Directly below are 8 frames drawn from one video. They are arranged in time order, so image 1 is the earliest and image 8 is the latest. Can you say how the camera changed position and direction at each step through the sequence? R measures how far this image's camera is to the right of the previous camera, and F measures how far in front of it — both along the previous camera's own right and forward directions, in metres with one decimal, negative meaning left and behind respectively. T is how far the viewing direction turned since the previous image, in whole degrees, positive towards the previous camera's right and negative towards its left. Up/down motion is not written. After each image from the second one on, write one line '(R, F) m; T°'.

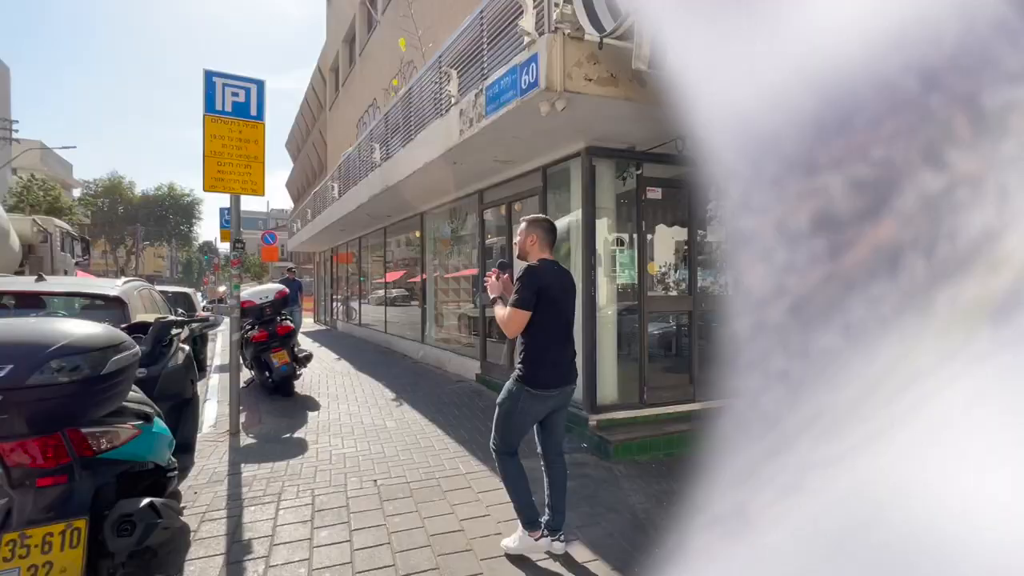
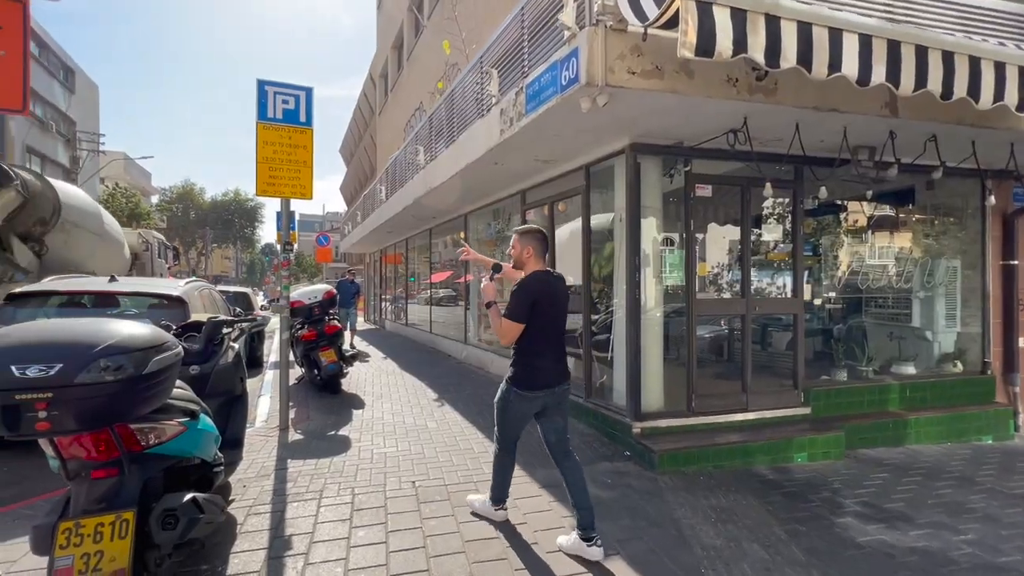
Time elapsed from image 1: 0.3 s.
(+0.1, +0.1) m; -6°
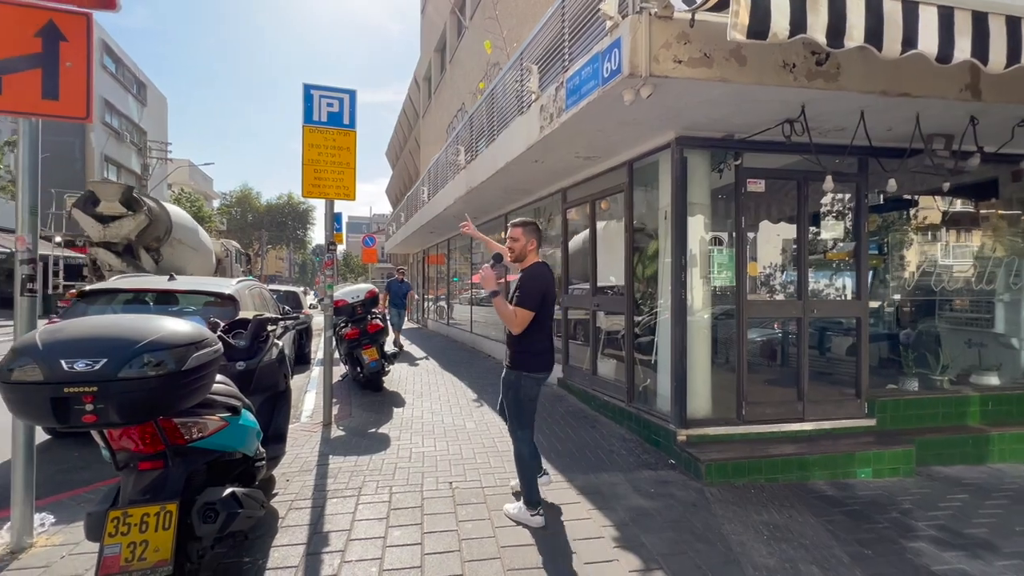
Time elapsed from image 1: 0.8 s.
(0.0, +0.1) m; -5°
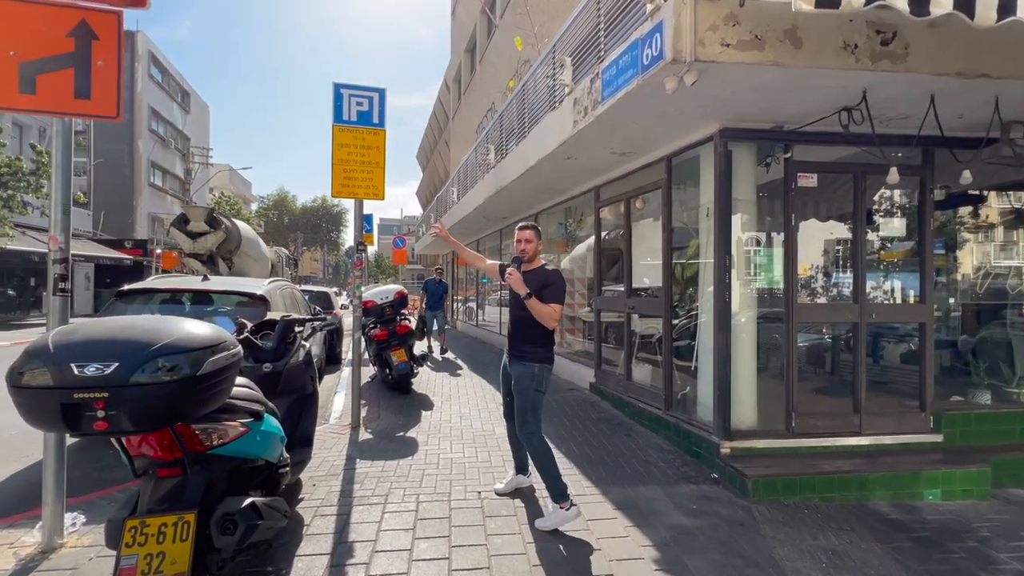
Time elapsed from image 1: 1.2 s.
(0.0, +0.2) m; -3°
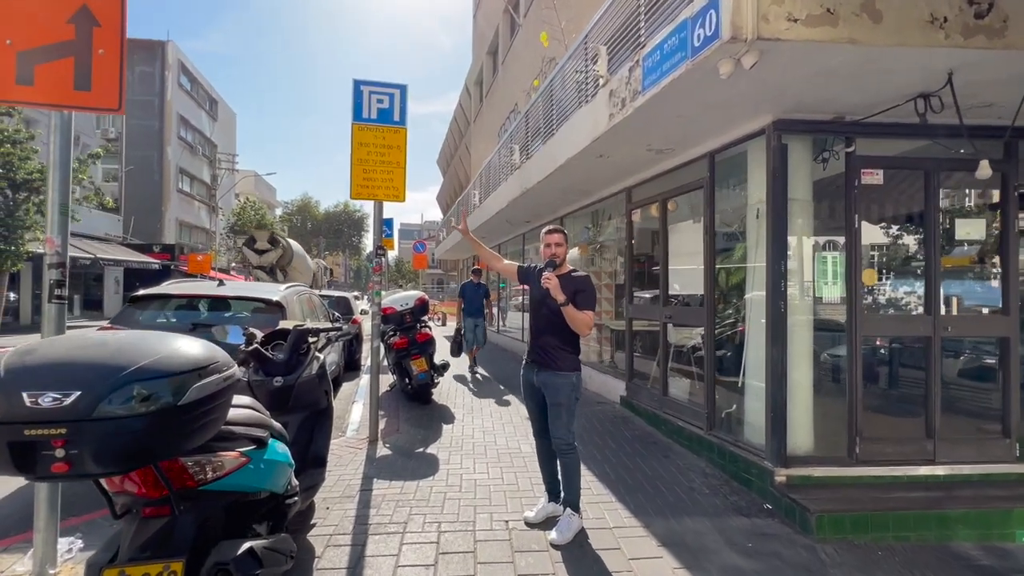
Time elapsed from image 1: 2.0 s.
(-0.1, +0.4) m; -2°
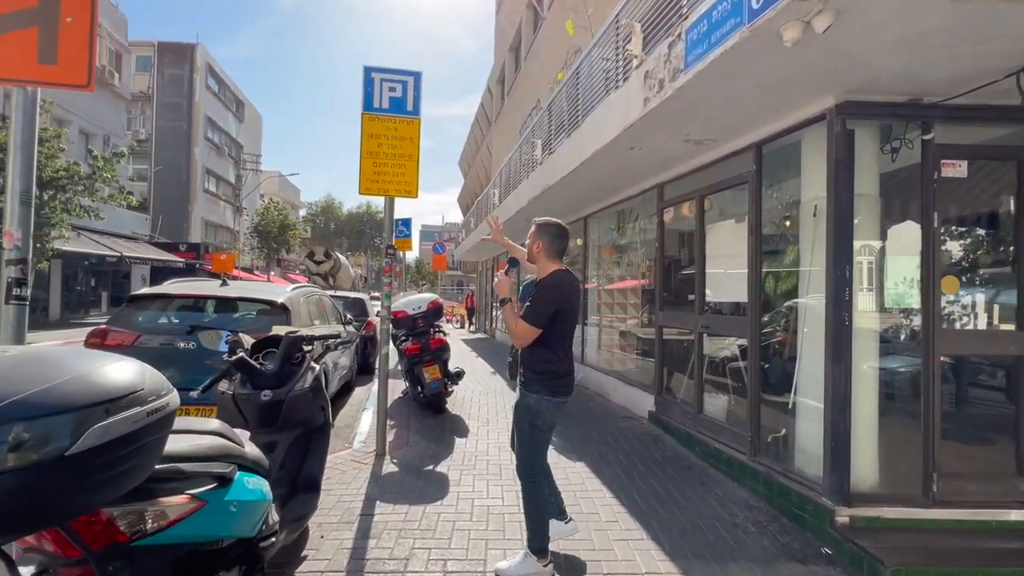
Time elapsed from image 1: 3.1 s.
(0.0, +0.5) m; -2°
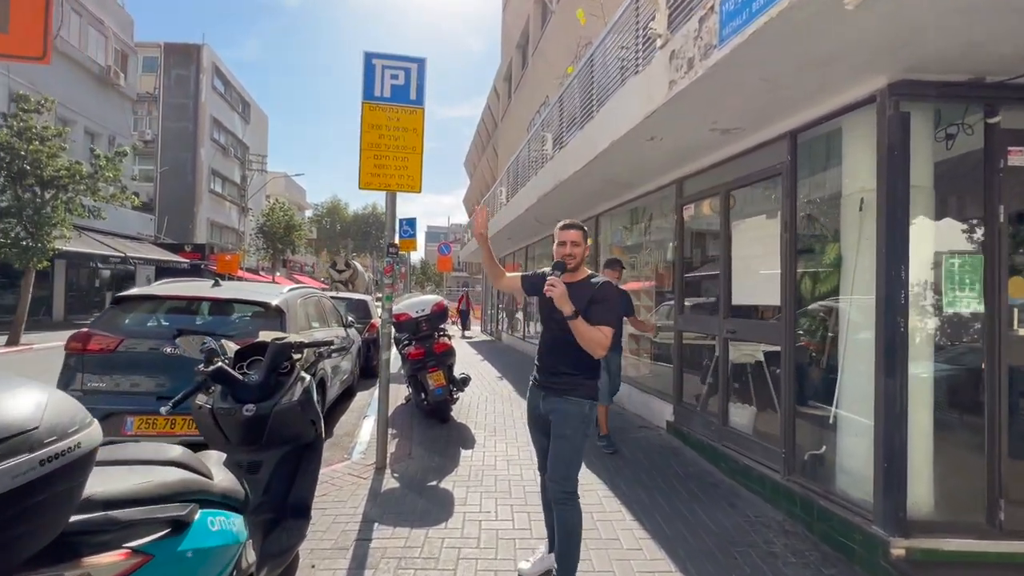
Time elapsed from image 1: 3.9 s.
(-0.1, +0.4) m; -1°
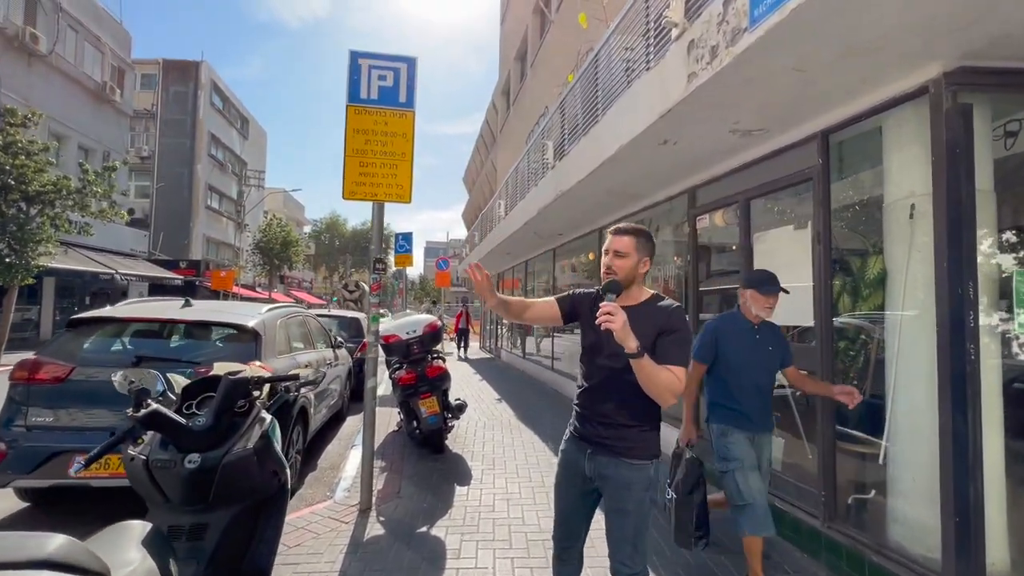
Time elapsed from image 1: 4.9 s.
(0.0, +0.5) m; 0°
